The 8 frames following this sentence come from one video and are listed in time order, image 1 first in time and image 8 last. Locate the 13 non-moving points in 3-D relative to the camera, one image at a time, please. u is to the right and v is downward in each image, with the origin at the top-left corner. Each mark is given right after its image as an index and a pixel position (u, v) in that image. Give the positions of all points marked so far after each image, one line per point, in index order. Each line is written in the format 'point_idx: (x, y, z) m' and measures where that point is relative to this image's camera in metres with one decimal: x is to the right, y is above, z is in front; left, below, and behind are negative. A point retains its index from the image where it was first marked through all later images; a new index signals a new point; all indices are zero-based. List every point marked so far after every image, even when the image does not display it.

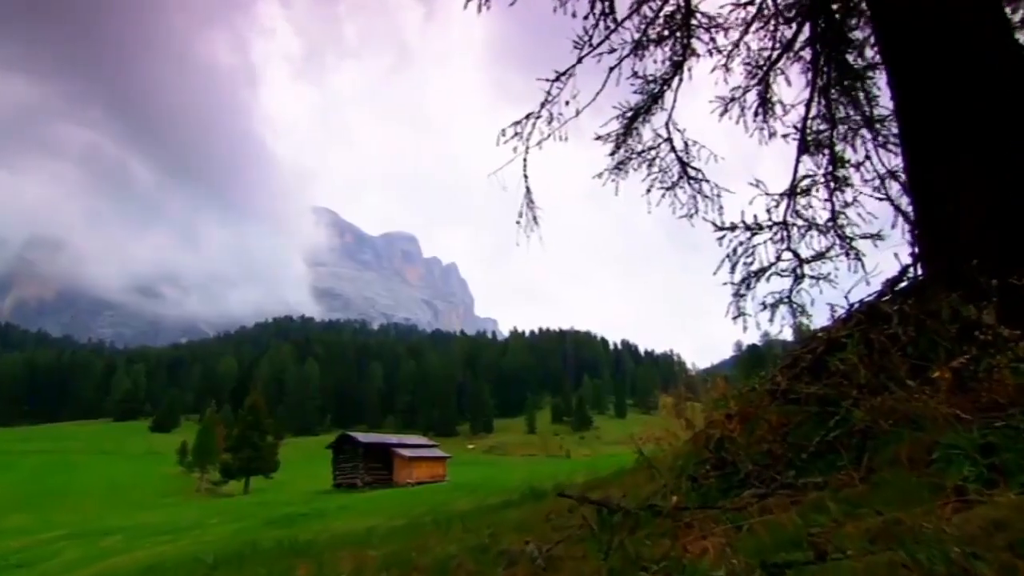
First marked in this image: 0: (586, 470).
0: (+2.0, -4.8, +15.8) m
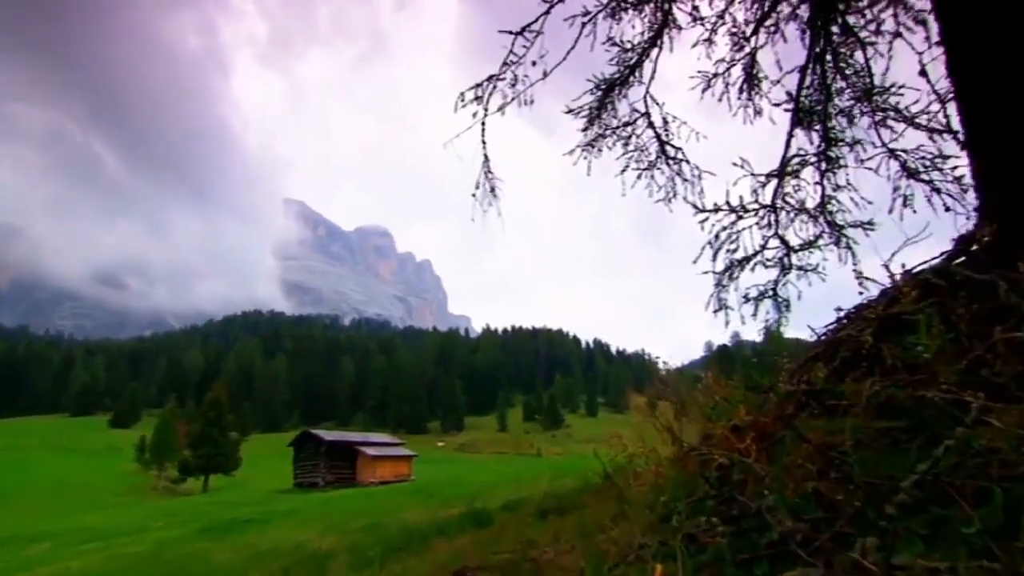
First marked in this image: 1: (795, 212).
0: (+1.0, -4.5, +14.4) m
1: (+5.6, +1.5, +11.9) m
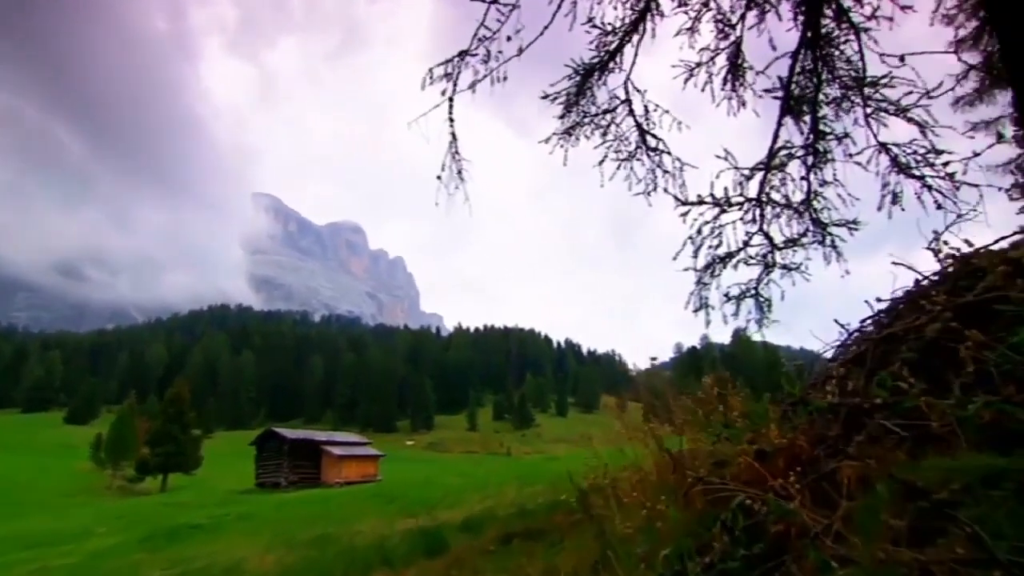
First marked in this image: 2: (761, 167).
0: (+0.2, -4.4, +13.6) m
1: (+5.0, +1.5, +11.3) m
2: (+4.6, +2.2, +11.2) m
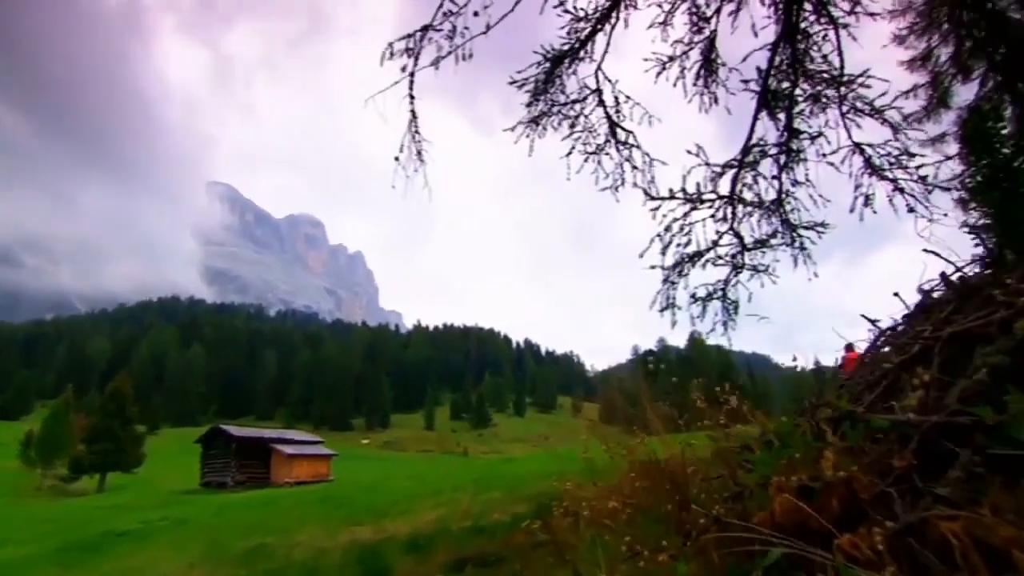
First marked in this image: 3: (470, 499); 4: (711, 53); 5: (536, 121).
0: (-0.8, -4.3, +12.9) m
1: (+4.4, +1.5, +10.9) m
2: (+4.0, +2.2, +10.8) m
3: (-0.8, -3.9, +11.0) m
4: (+4.3, +5.0, +12.8) m
5: (+0.5, +3.4, +12.4) m
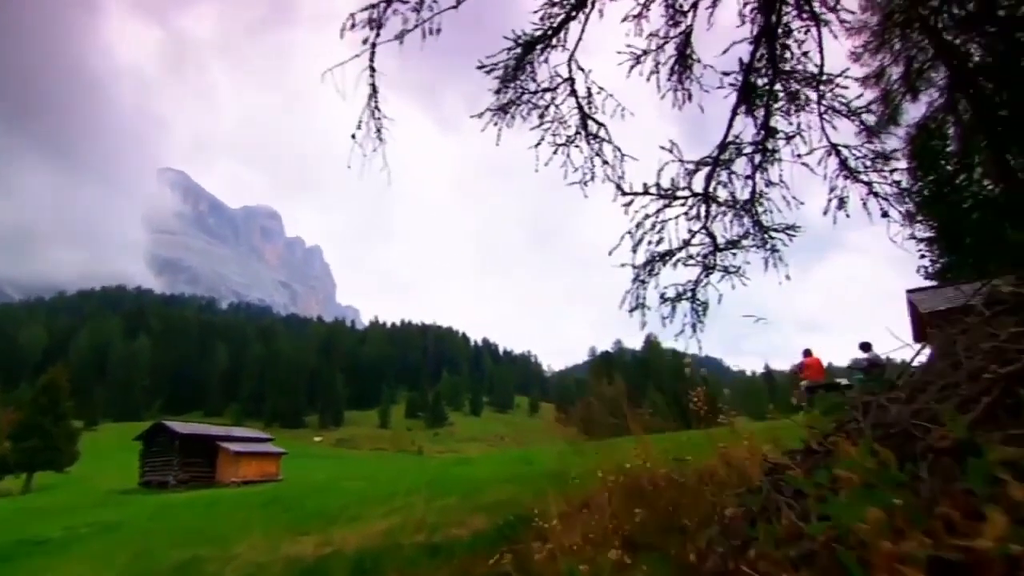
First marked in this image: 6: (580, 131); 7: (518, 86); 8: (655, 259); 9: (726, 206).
0: (-1.7, -4.2, +12.3) m
1: (+3.8, +1.4, +10.6) m
2: (+3.4, +2.2, +10.4) m
3: (-1.5, -3.8, +10.4) m
4: (+3.6, +5.0, +12.4) m
5: (-0.2, +3.5, +11.8) m
6: (+1.4, +3.1, +12.0) m
7: (+0.1, +4.0, +11.9) m
8: (+2.6, +0.5, +10.9) m
9: (+3.8, +1.5, +10.7) m
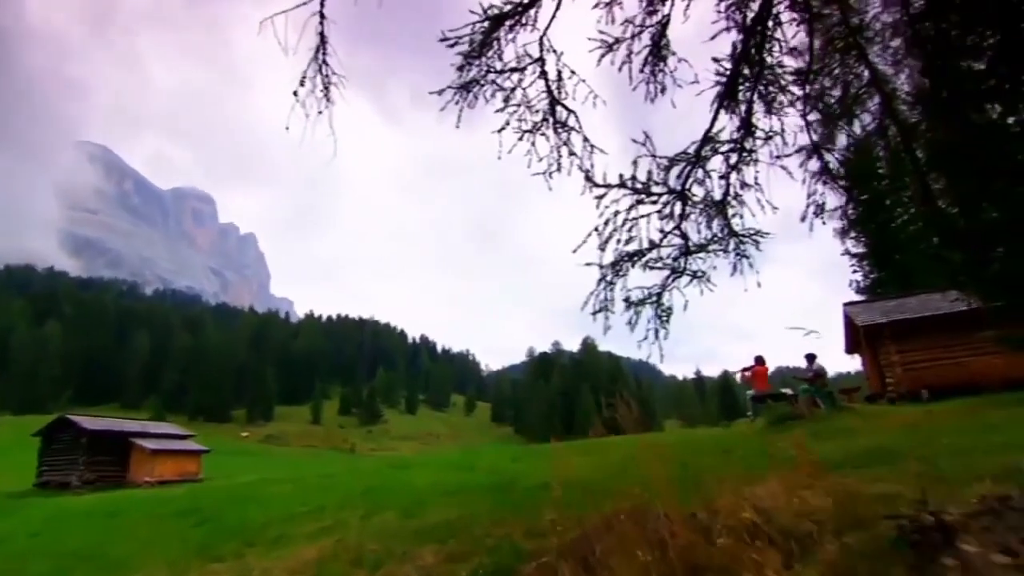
0: (-2.7, -4.0, +11.1) m
1: (+3.1, +1.4, +10.0) m
2: (+2.8, +2.1, +9.8) m
3: (-2.3, -3.6, +9.2) m
4: (+2.9, +4.9, +11.8) m
5: (-0.8, +3.6, +10.7) m
6: (+0.6, +3.2, +11.1) m
7: (-0.5, +4.1, +10.9) m
8: (+1.9, +0.5, +10.1) m
9: (+3.2, +1.4, +10.0) m
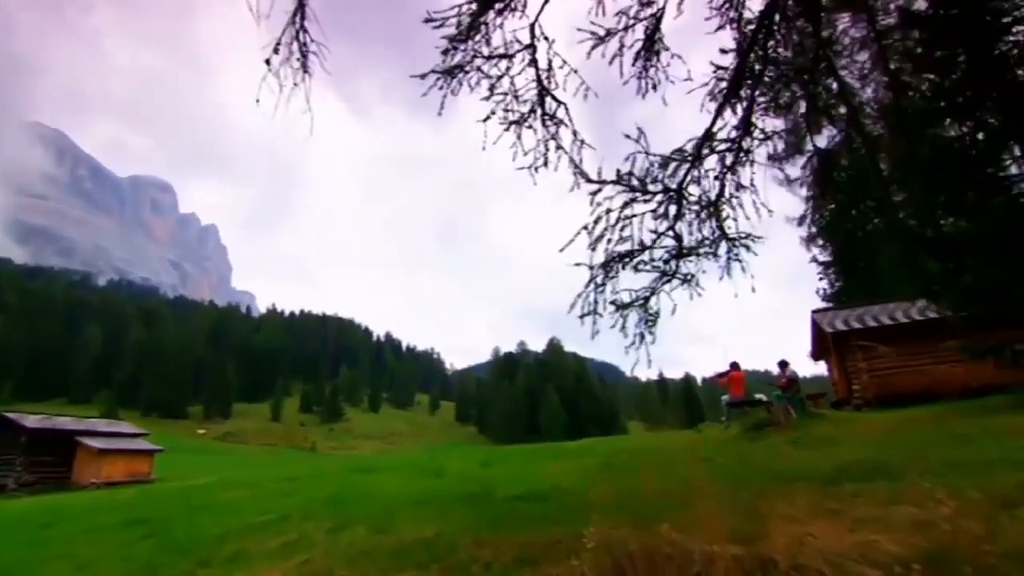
0: (-3.1, -4.0, +10.3) m
1: (+2.9, +1.3, +9.5) m
2: (+2.6, +2.1, +9.3) m
3: (-2.6, -3.6, +8.5) m
4: (+2.7, +4.8, +11.3) m
5: (-1.0, +3.6, +10.1) m
6: (+0.4, +3.1, +10.5) m
7: (-0.7, +4.1, +10.3) m
8: (+1.7, +0.5, +9.6) m
9: (+3.0, +1.3, +9.6) m
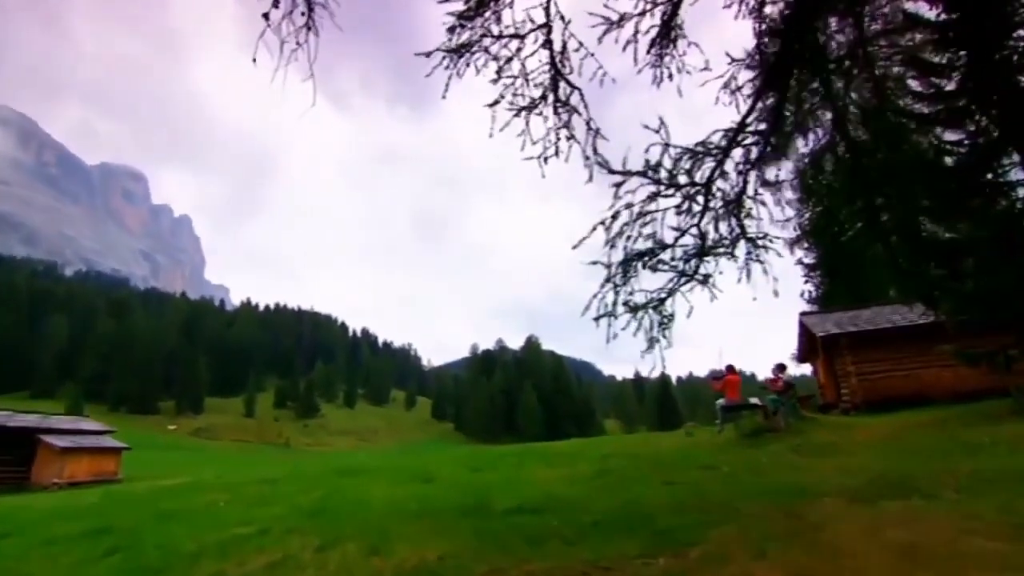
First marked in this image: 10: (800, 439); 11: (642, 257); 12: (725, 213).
0: (-3.0, -3.9, +9.5) m
1: (+3.1, +1.3, +8.9) m
2: (+2.8, +2.1, +8.6) m
3: (-2.5, -3.5, +7.6) m
4: (+2.9, +4.8, +10.6) m
5: (-0.8, +3.7, +9.3) m
6: (+0.6, +3.2, +9.8) m
7: (-0.5, +4.1, +9.5) m
8: (+1.8, +0.5, +8.9) m
9: (+3.1, +1.3, +8.9) m
10: (+8.0, -4.2, +16.6) m
11: (+2.0, +0.5, +9.0) m
12: (+3.4, +1.2, +9.4) m
